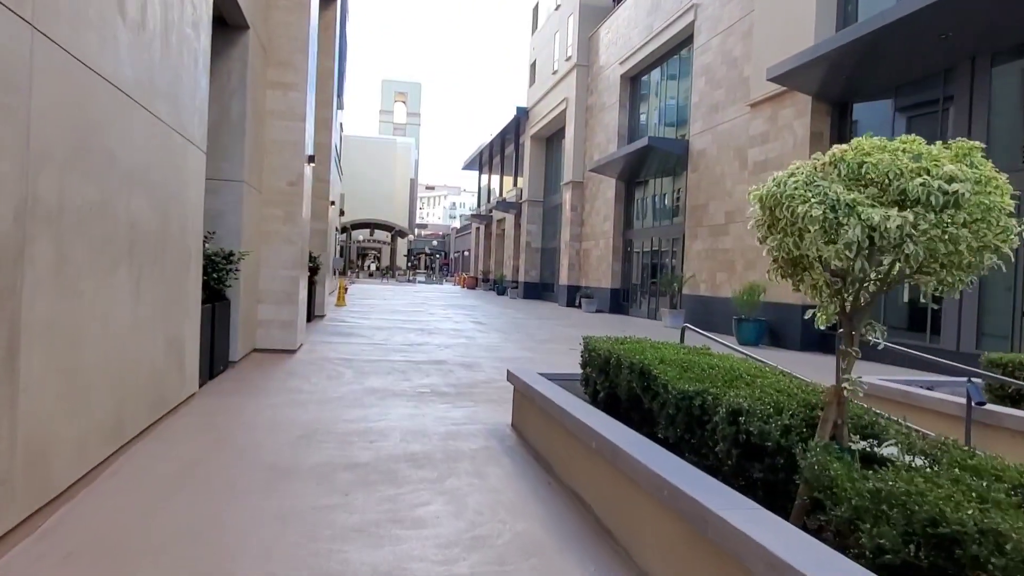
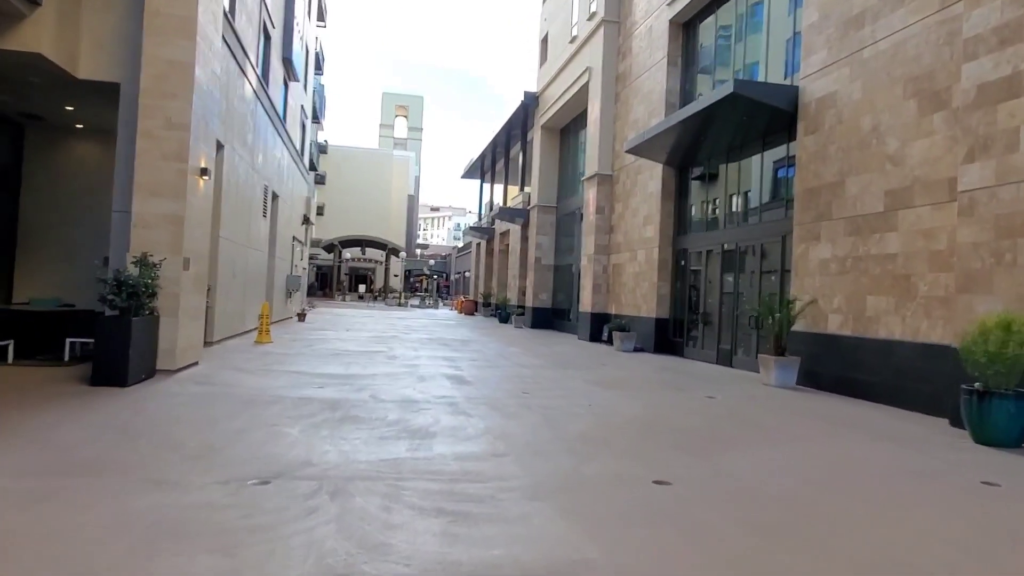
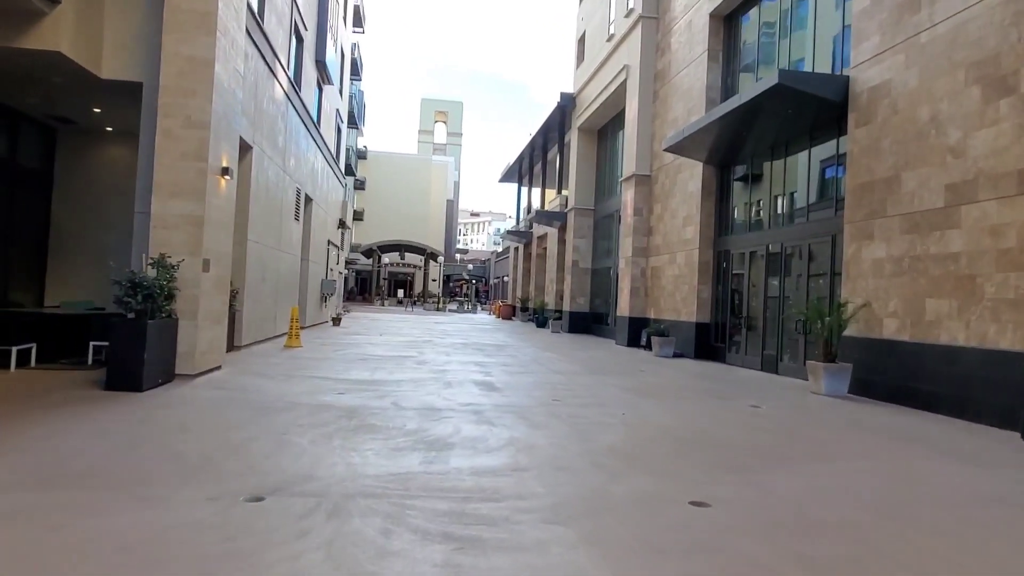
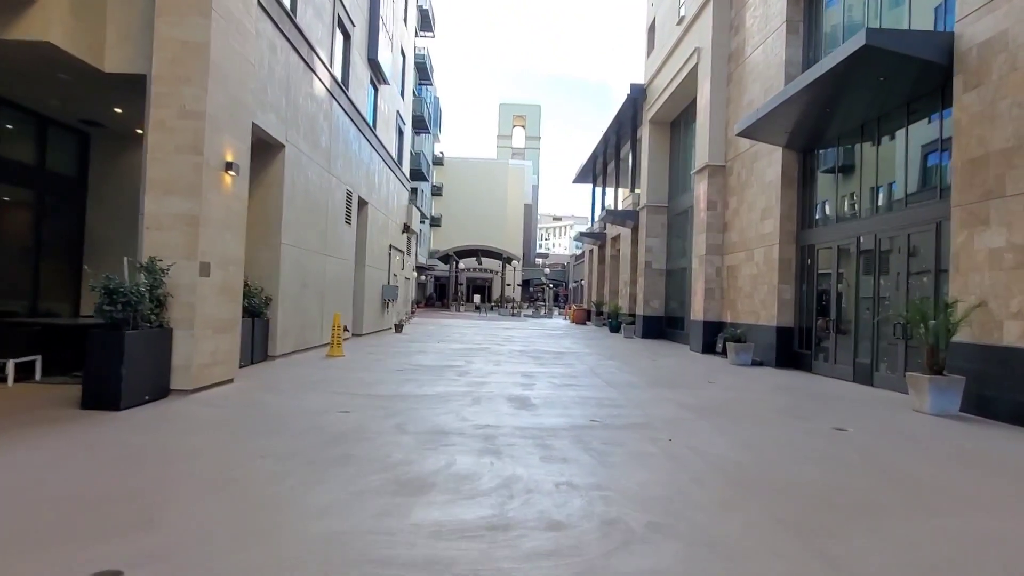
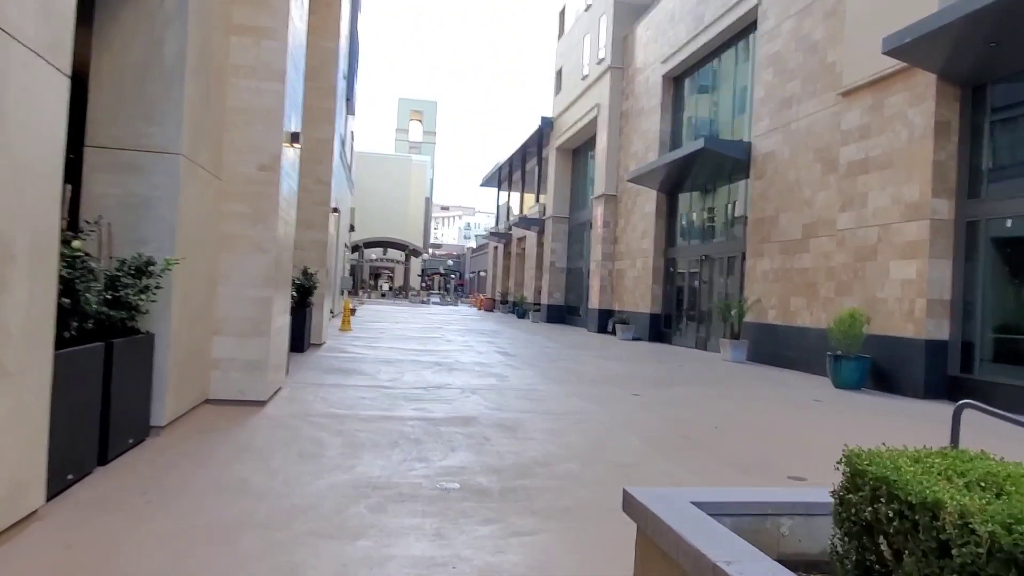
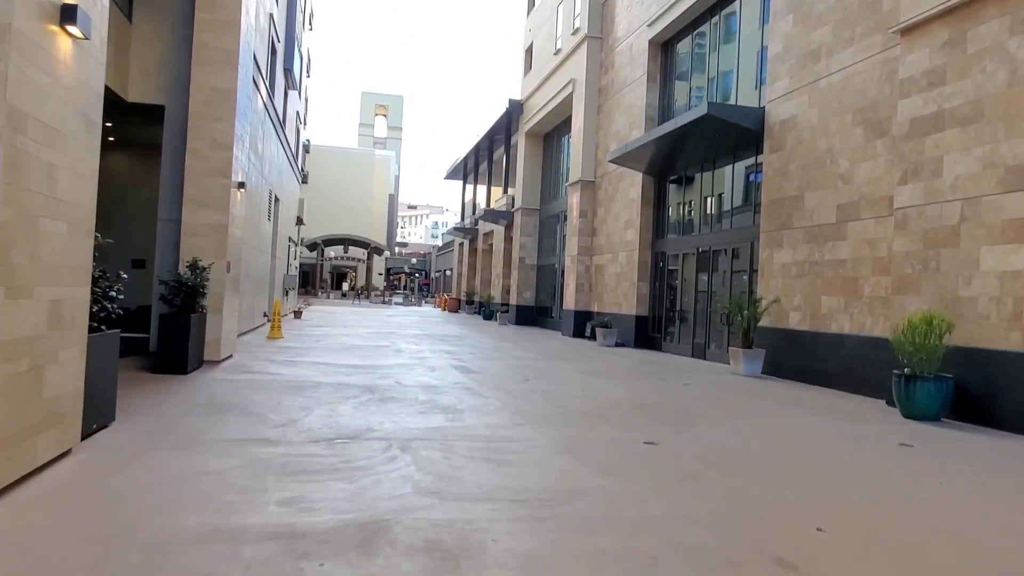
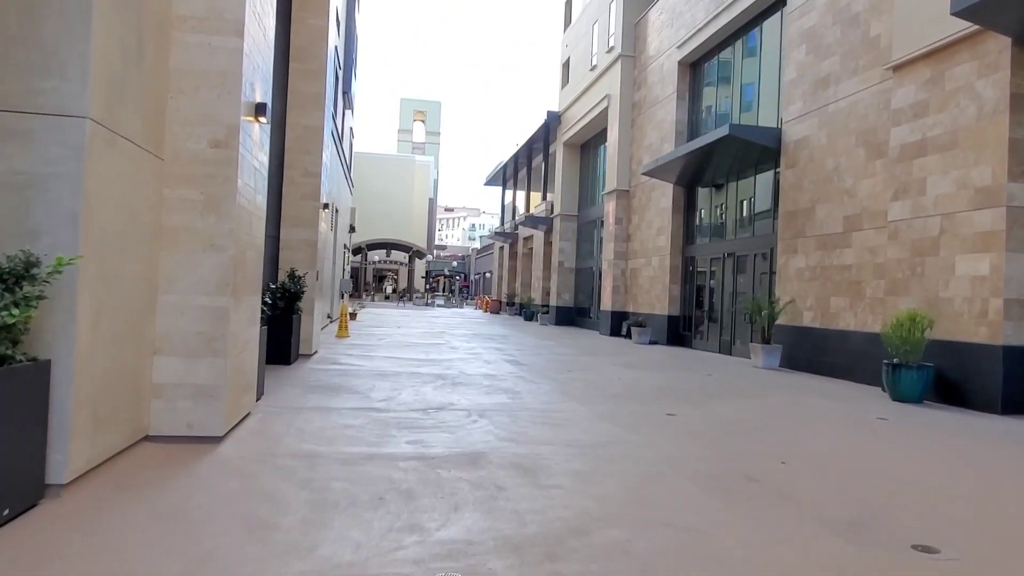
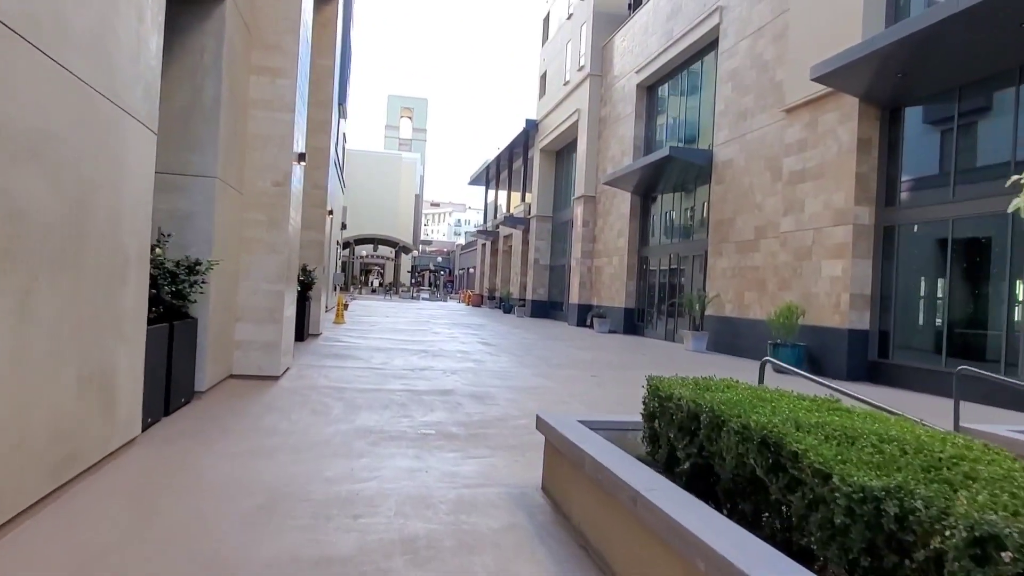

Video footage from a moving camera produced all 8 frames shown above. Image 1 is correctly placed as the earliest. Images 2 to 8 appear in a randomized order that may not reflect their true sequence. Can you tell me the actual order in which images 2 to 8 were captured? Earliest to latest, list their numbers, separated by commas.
8, 5, 7, 6, 2, 3, 4
